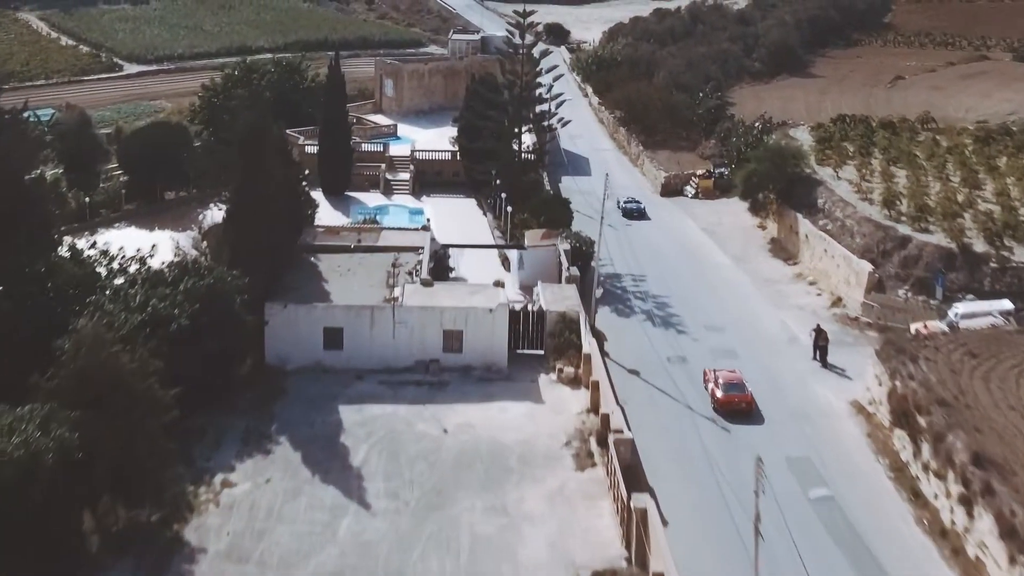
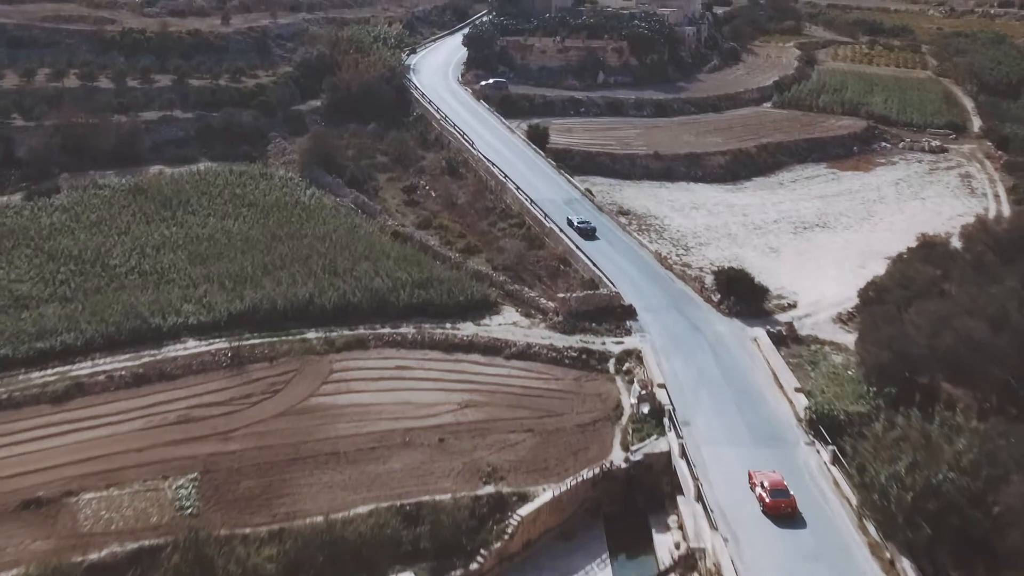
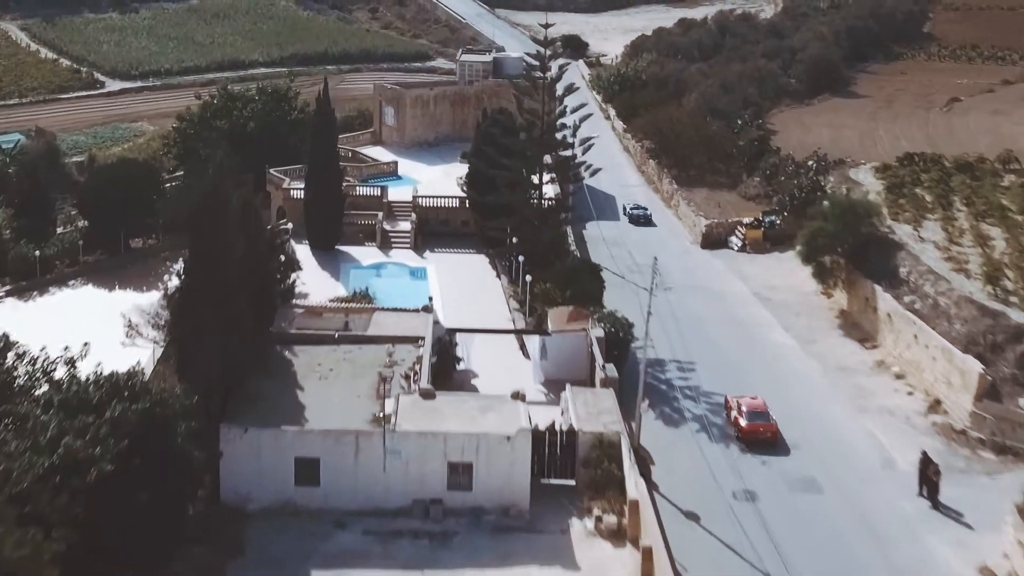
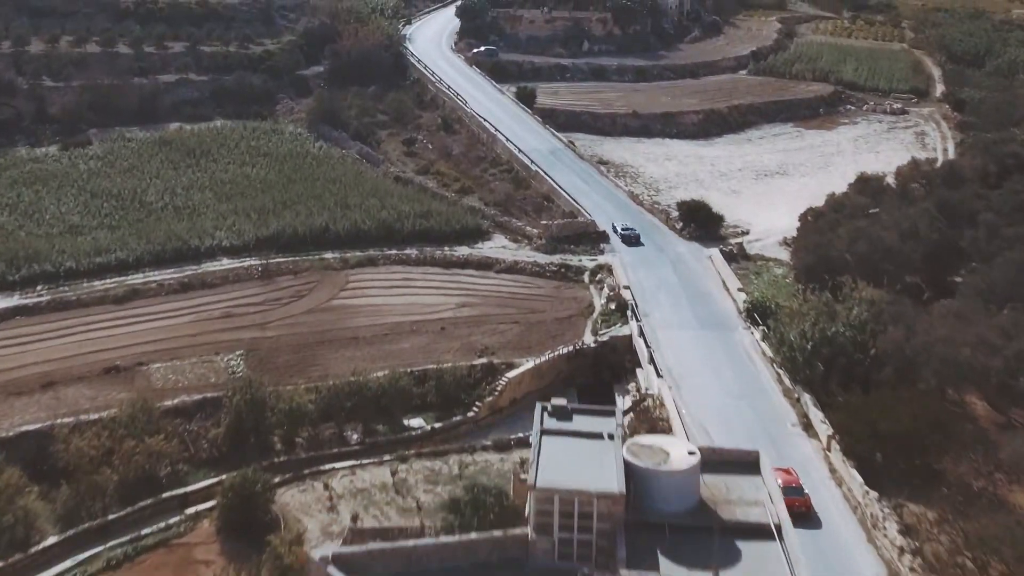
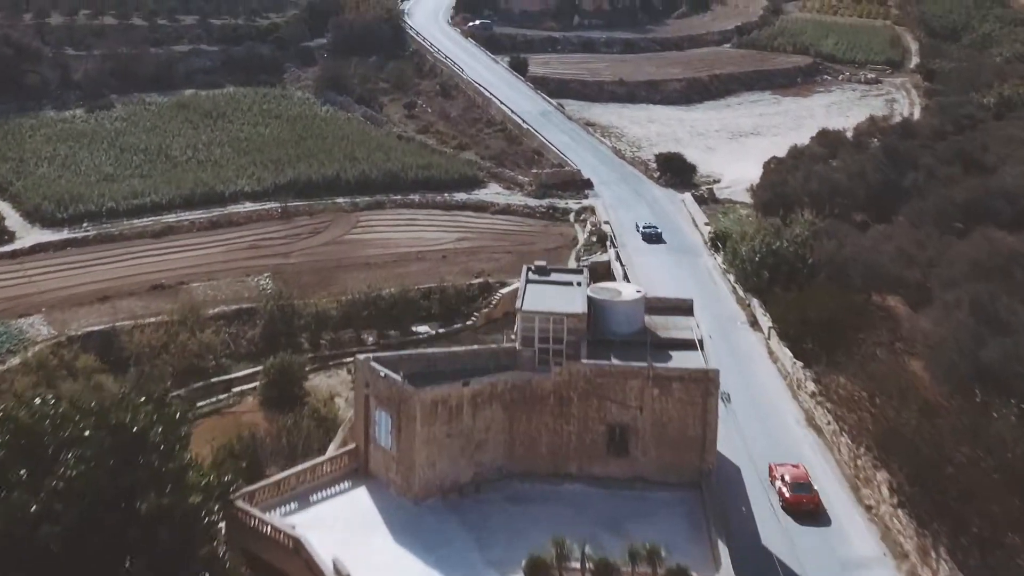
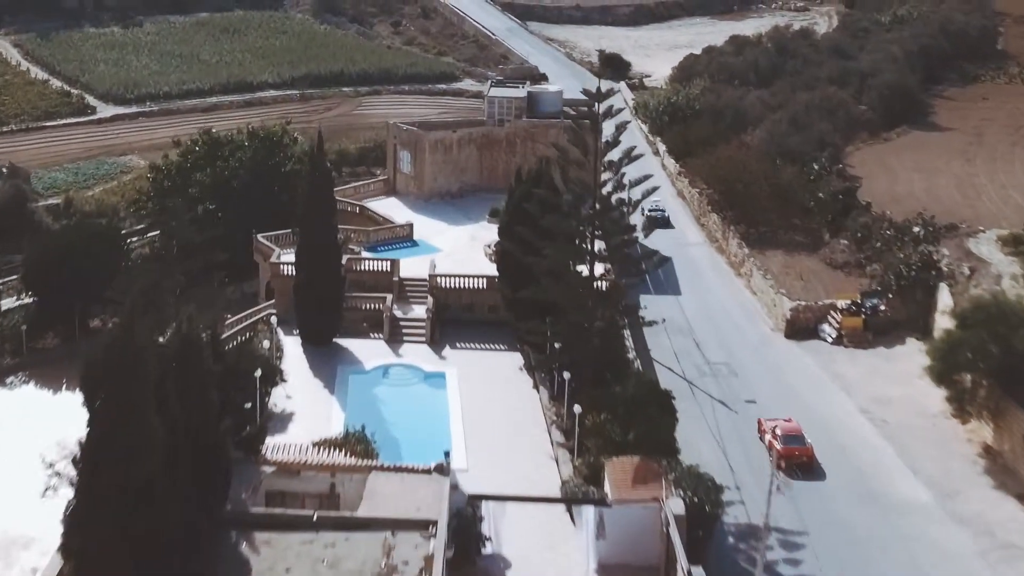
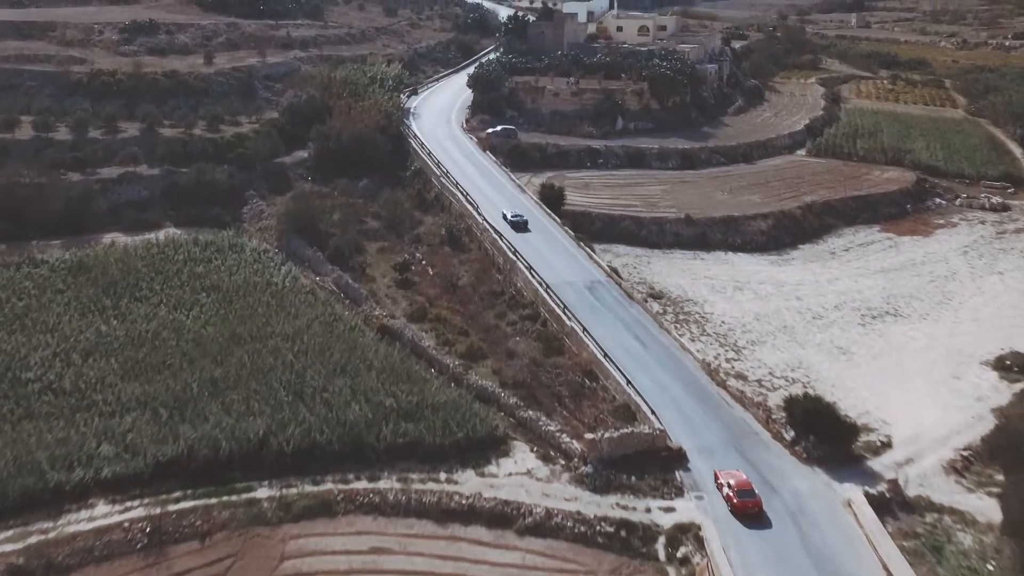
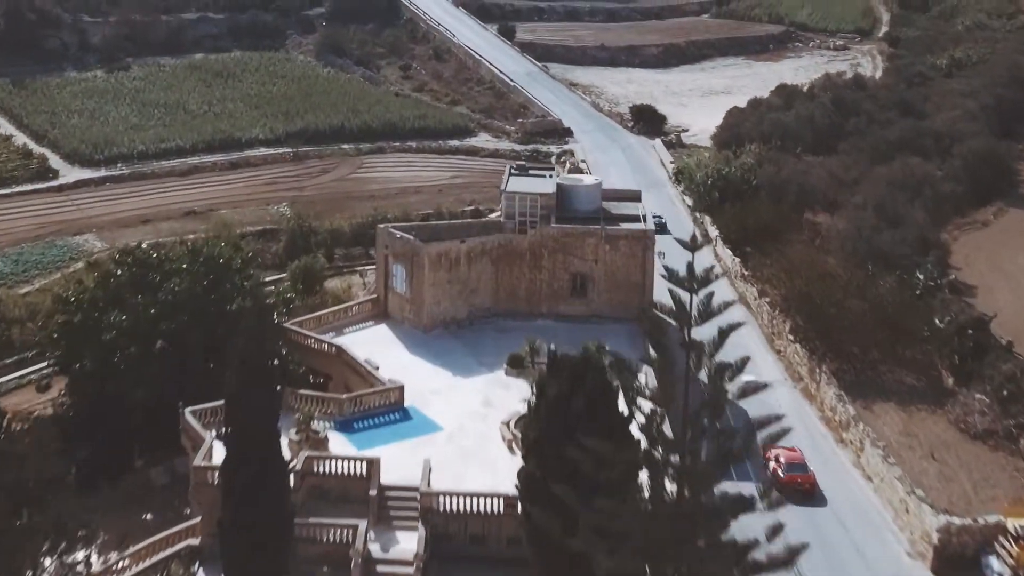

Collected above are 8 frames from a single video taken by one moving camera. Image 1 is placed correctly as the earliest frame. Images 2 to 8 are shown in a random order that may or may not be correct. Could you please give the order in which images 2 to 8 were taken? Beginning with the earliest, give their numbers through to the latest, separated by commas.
3, 6, 8, 5, 4, 2, 7
